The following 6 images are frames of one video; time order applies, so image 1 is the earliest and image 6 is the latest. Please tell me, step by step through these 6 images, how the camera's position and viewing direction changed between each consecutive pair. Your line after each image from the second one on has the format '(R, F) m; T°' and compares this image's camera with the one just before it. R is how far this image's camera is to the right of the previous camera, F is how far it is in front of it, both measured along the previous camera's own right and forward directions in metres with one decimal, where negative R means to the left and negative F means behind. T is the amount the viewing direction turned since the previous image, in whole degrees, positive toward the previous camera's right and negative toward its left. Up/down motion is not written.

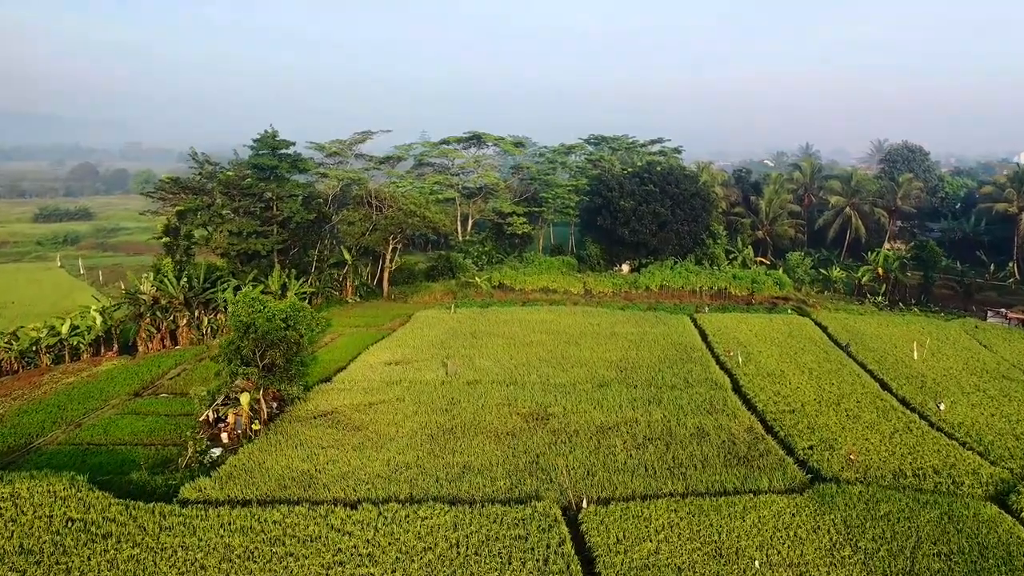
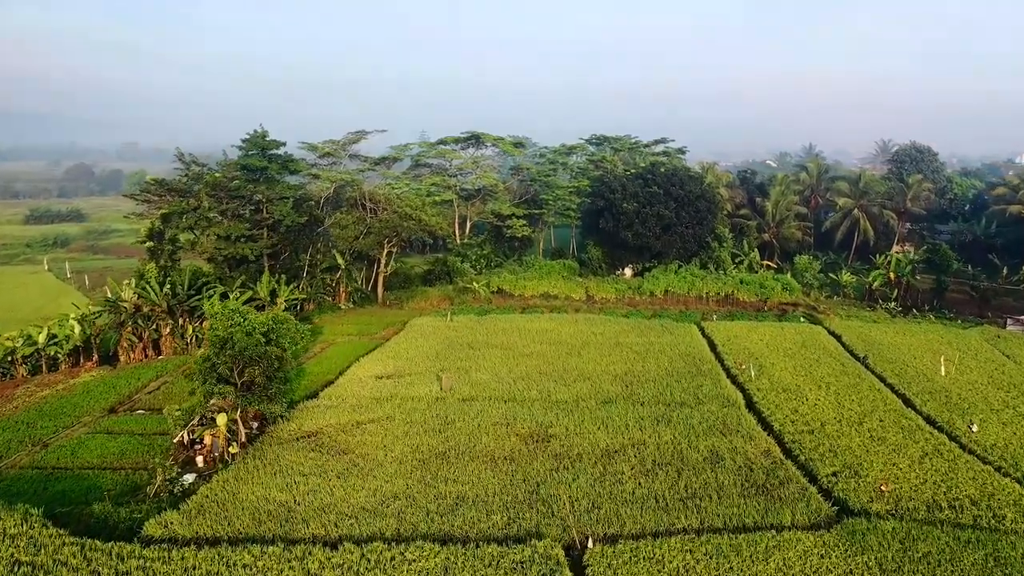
(0.0, +0.9) m; 0°
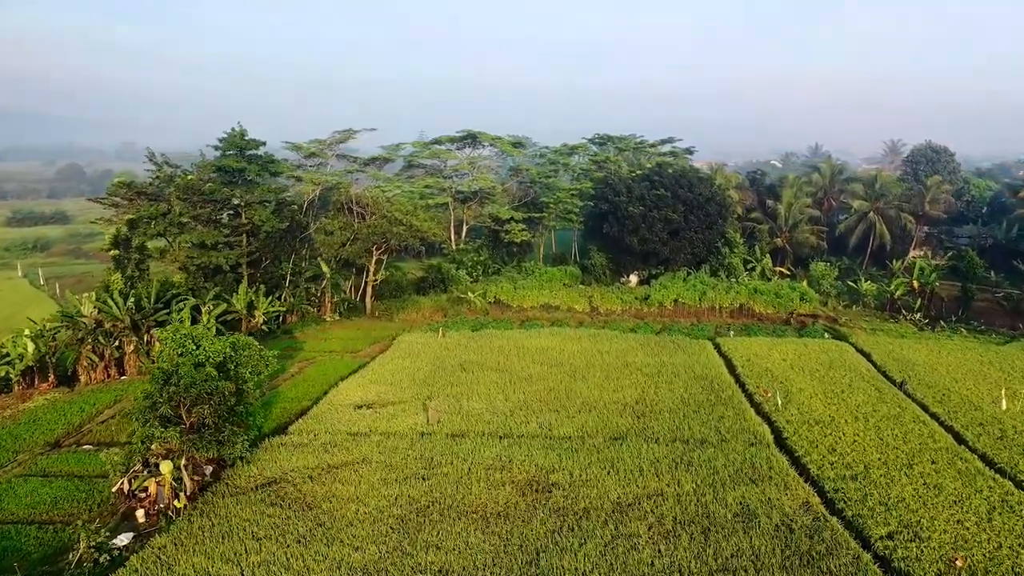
(+0.1, +1.6) m; 0°
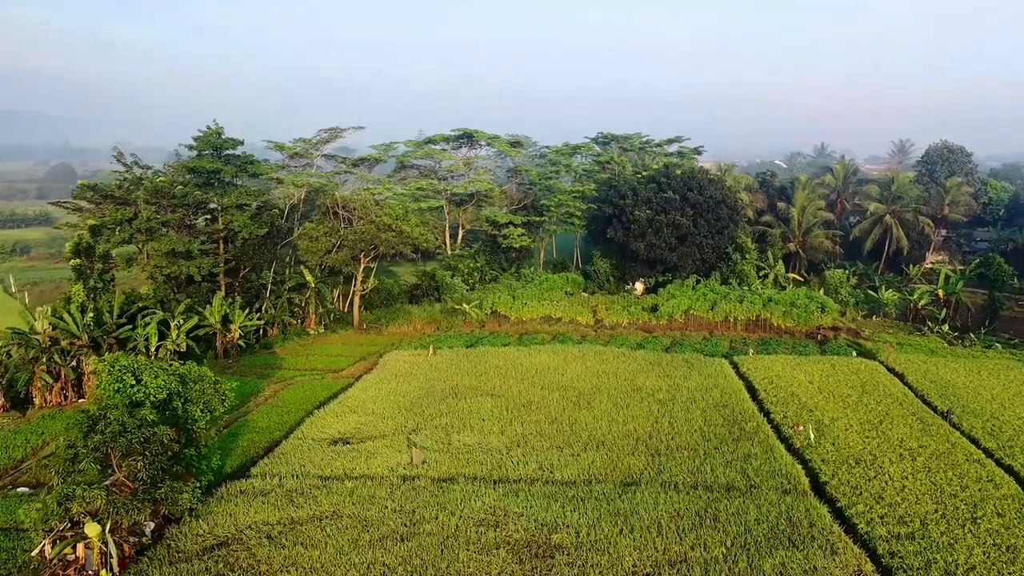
(+0.1, +1.5) m; 0°
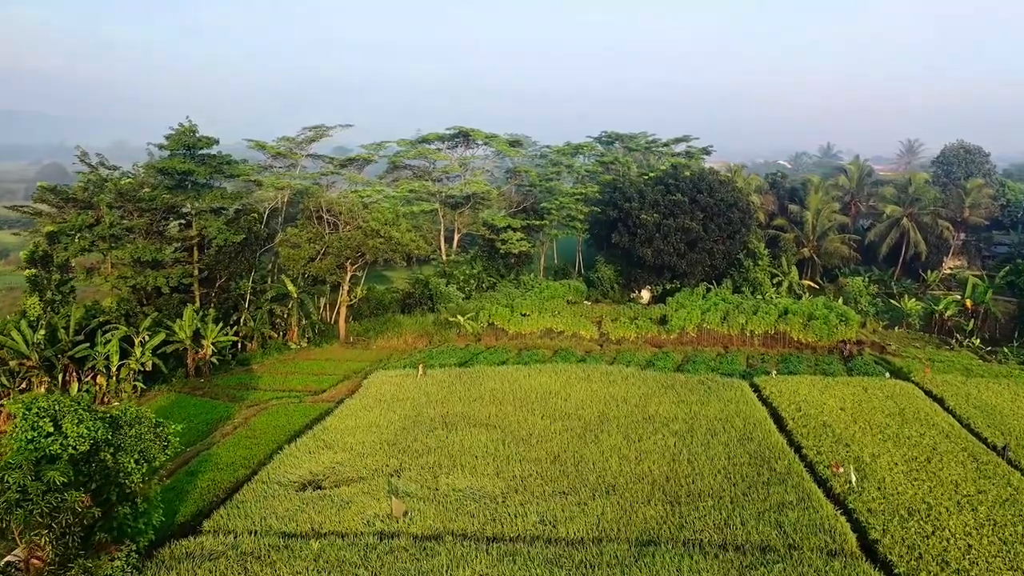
(0.0, +1.5) m; 0°
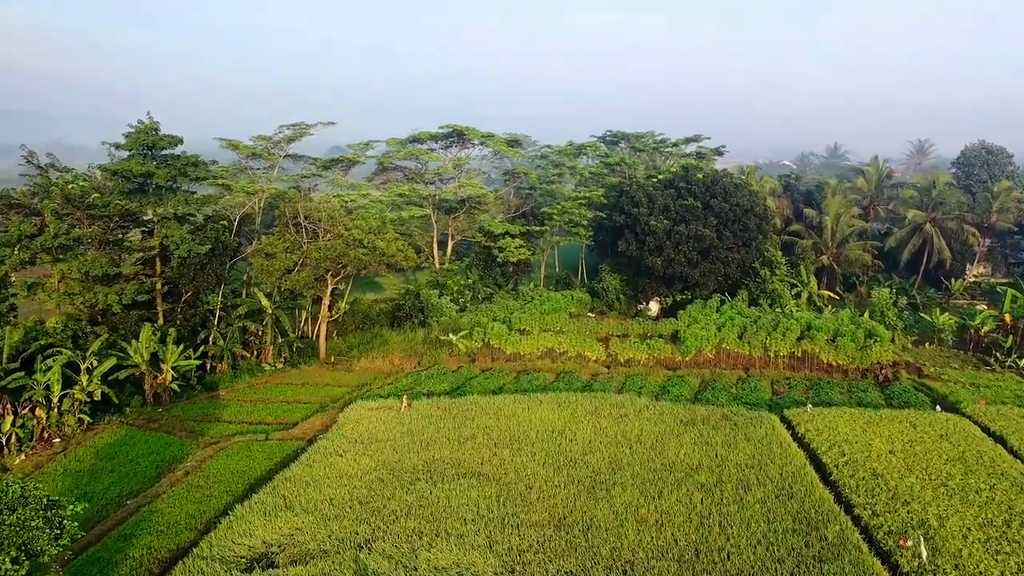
(0.0, +1.8) m; 0°
